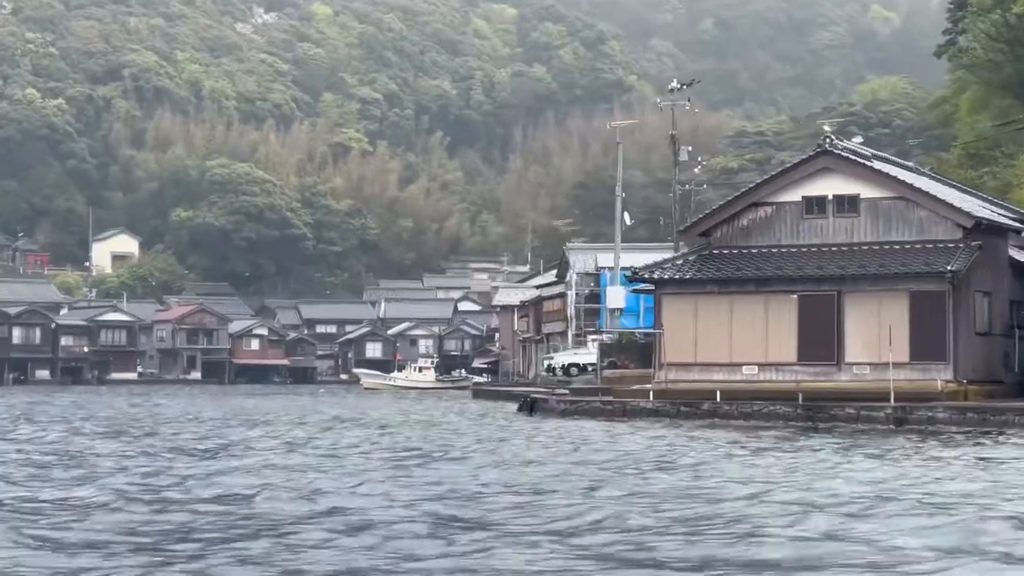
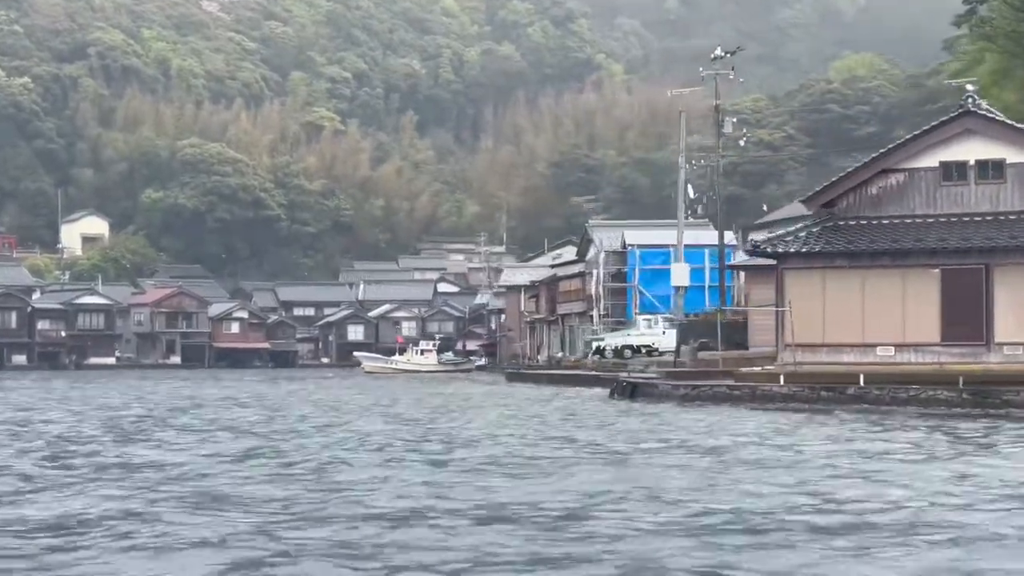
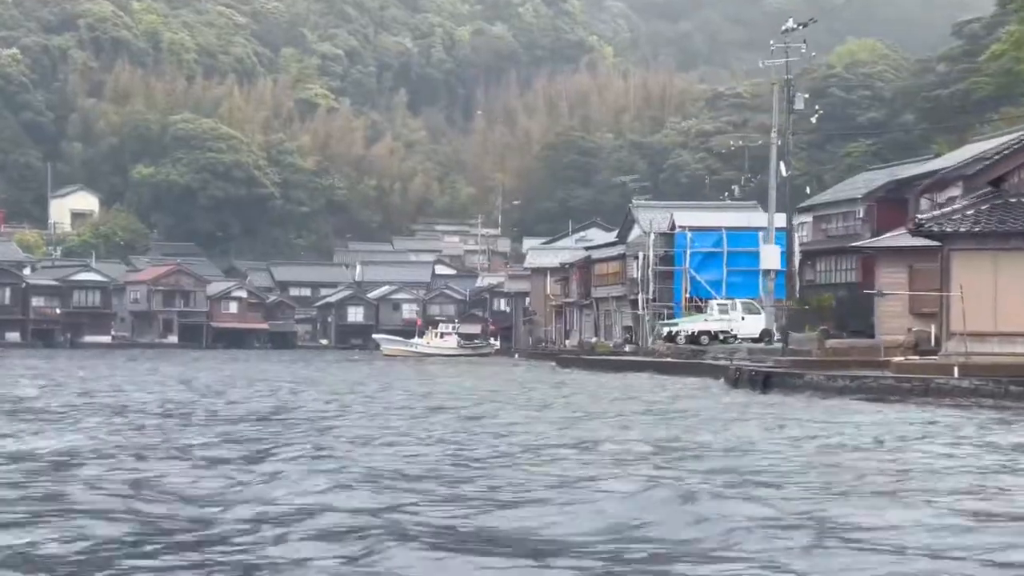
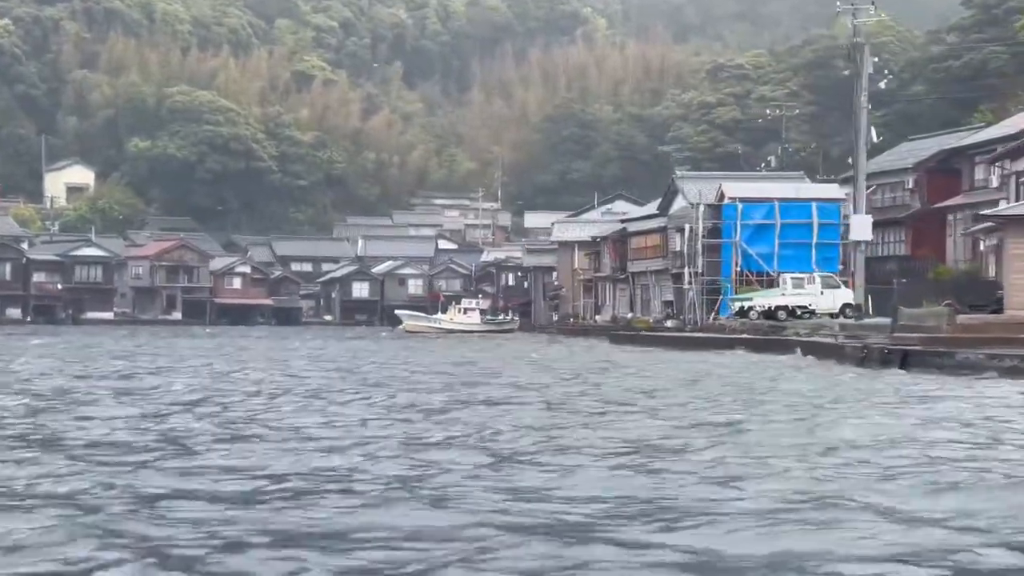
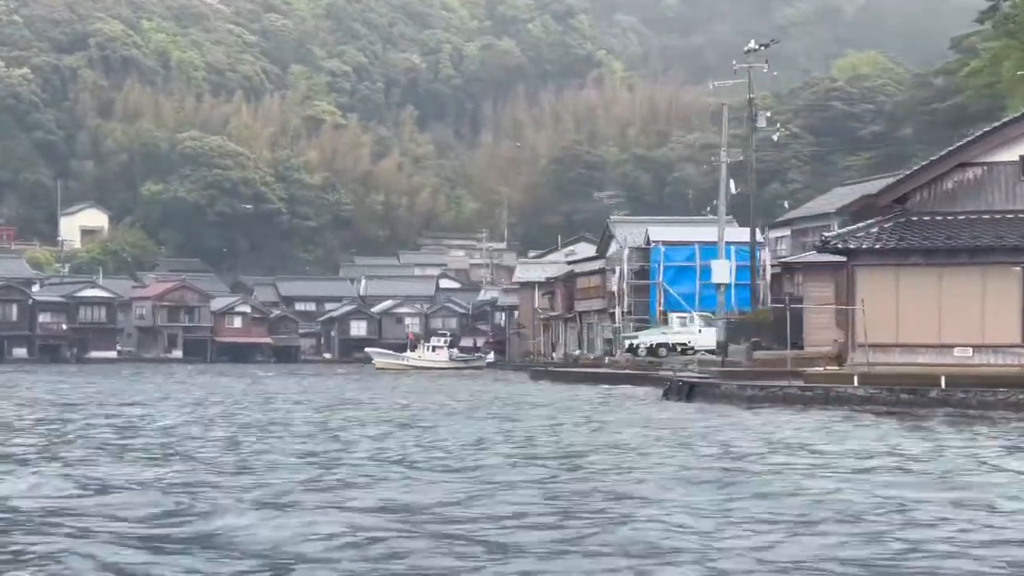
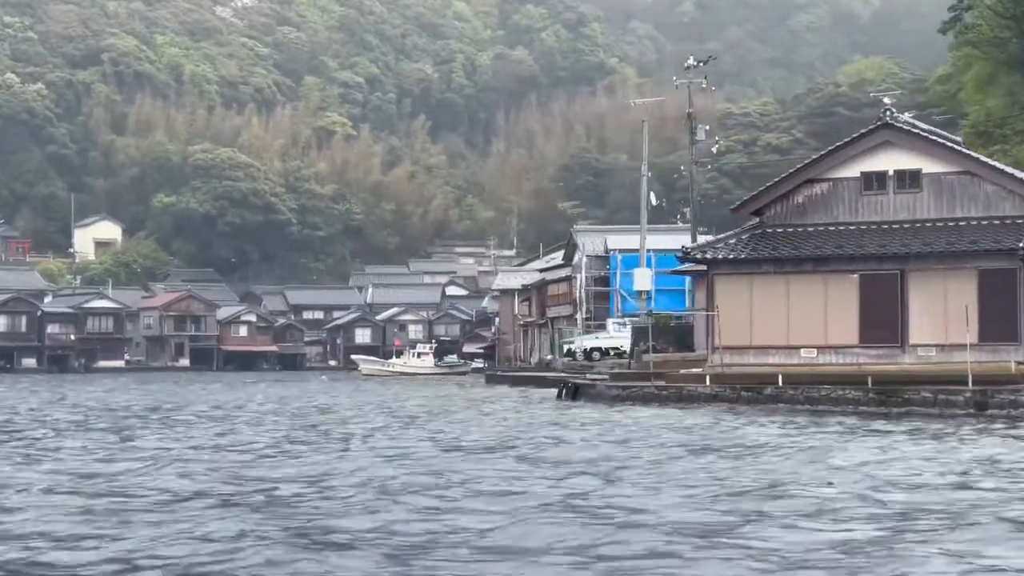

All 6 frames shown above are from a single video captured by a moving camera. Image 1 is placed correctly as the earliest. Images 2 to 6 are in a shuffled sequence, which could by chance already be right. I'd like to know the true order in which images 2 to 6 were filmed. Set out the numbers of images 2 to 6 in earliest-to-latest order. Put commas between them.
6, 2, 5, 3, 4
